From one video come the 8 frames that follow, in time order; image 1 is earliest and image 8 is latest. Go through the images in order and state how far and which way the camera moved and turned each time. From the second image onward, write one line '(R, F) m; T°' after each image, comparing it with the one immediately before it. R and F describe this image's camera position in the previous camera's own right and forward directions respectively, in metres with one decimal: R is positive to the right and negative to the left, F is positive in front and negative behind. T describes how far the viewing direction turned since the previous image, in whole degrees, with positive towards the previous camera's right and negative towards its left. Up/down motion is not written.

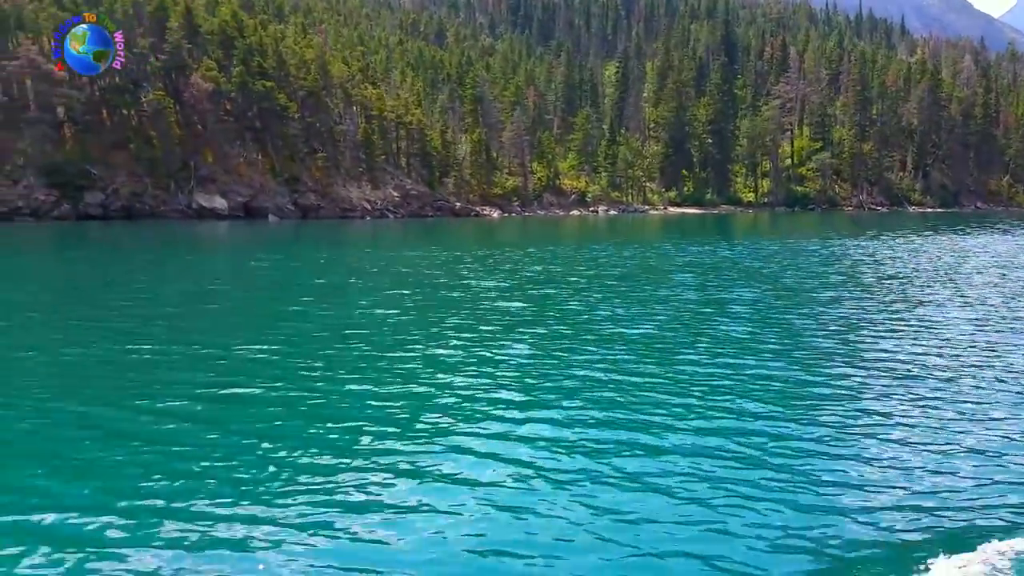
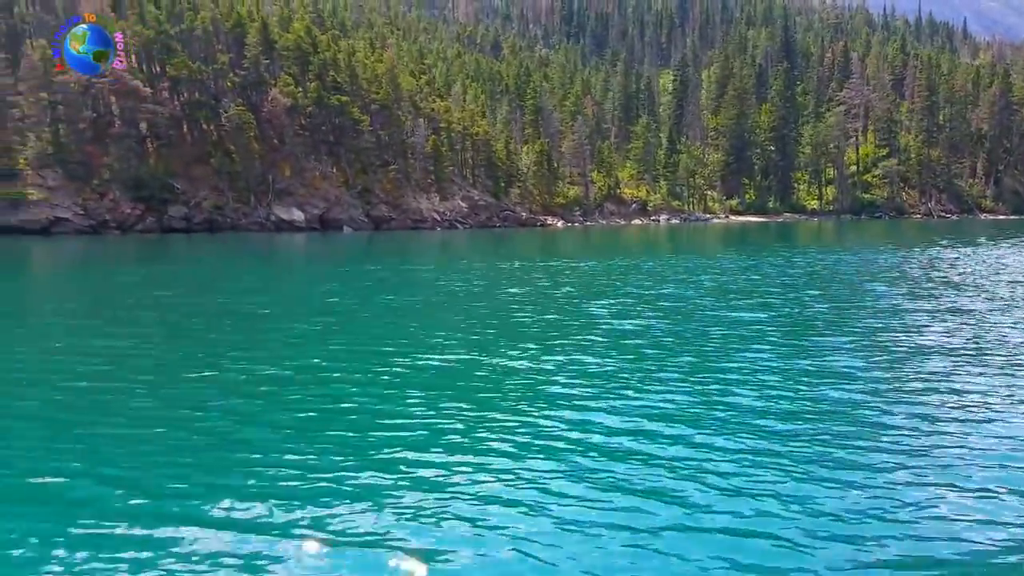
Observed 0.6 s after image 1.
(-2.8, -0.1) m; -3°
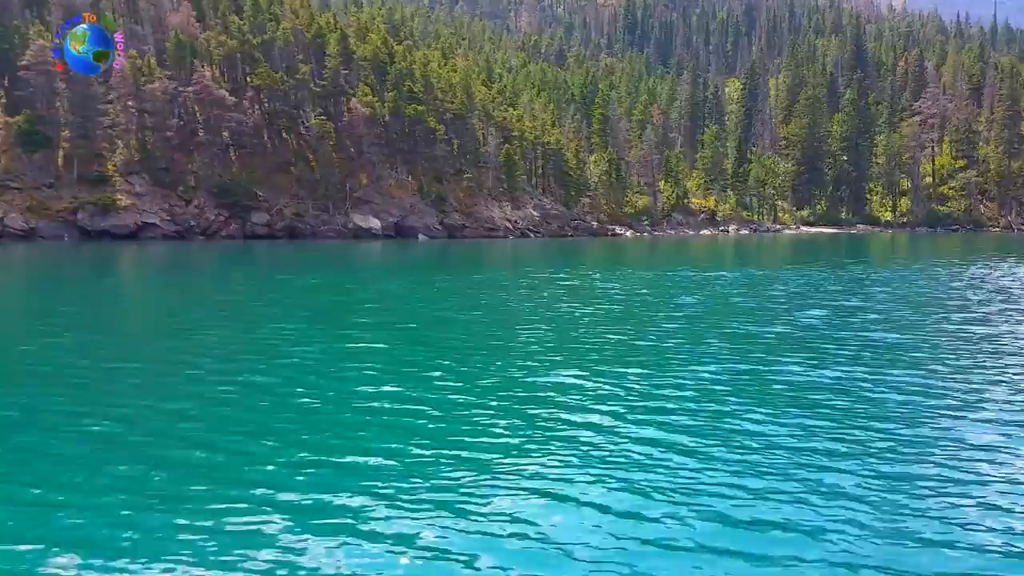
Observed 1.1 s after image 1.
(-2.3, +0.2) m; -3°
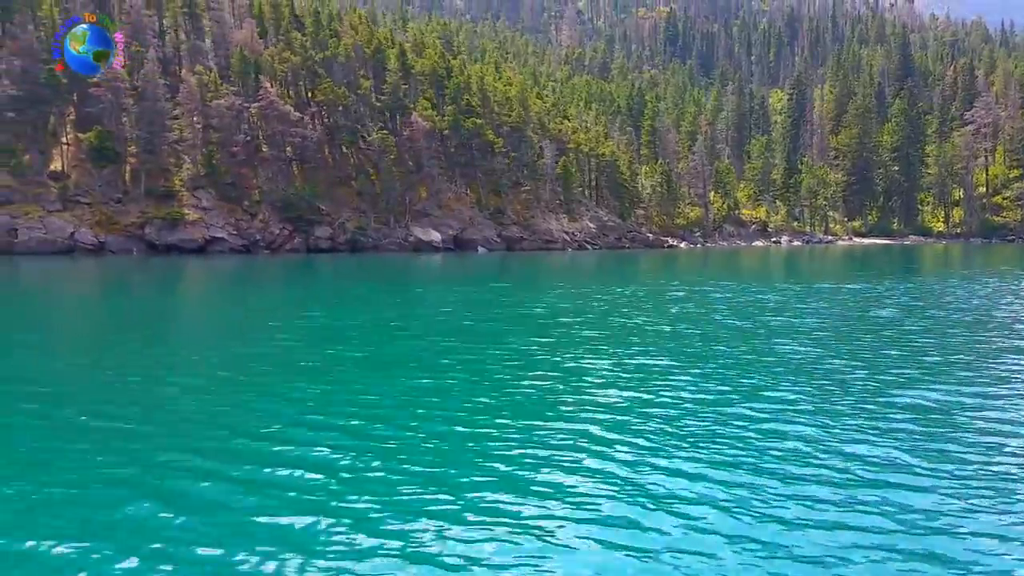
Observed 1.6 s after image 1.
(-3.1, +0.2) m; -2°
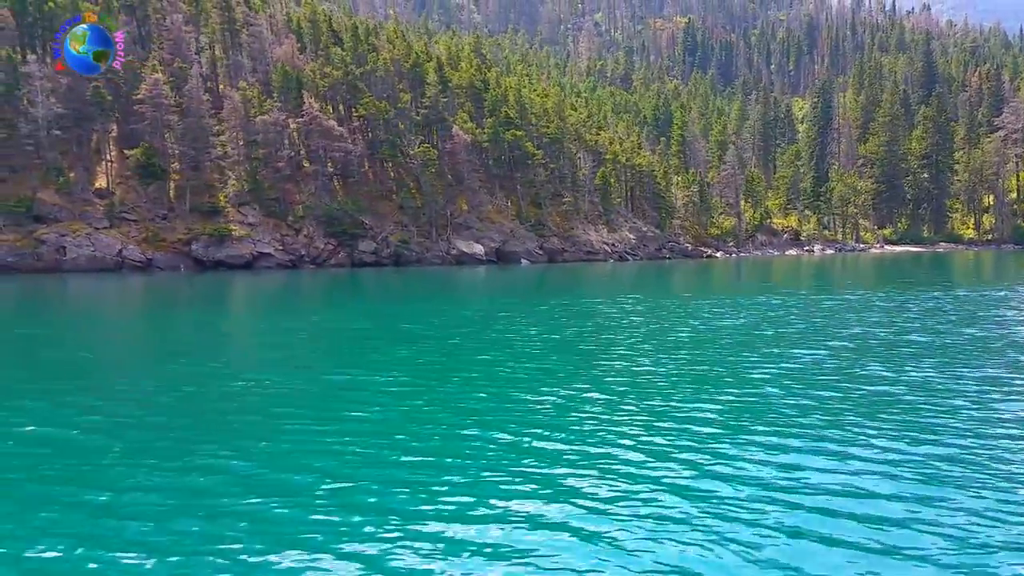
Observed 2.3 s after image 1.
(-3.4, +0.3) m; 0°
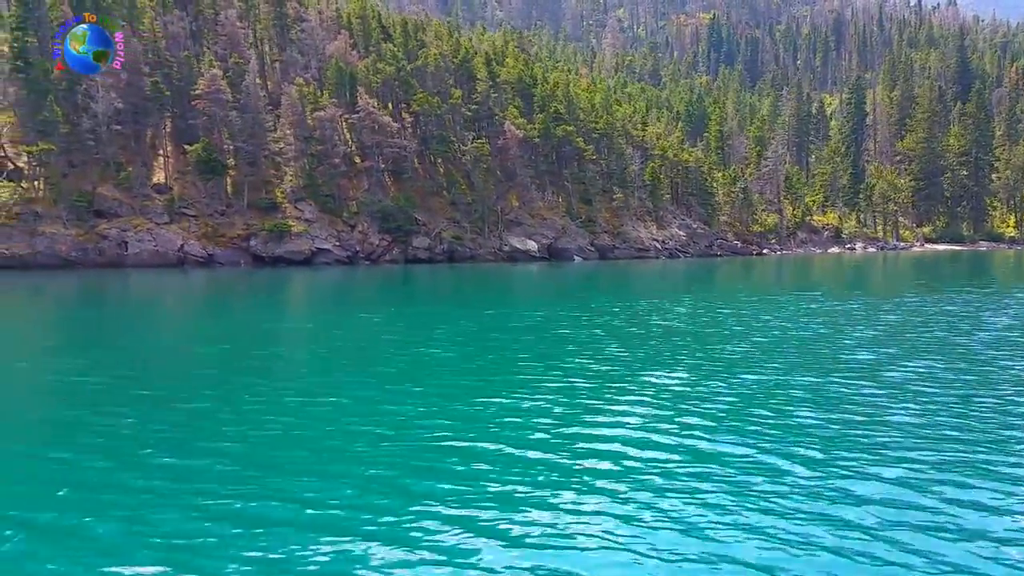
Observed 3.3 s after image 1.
(-4.2, +0.1) m; 0°
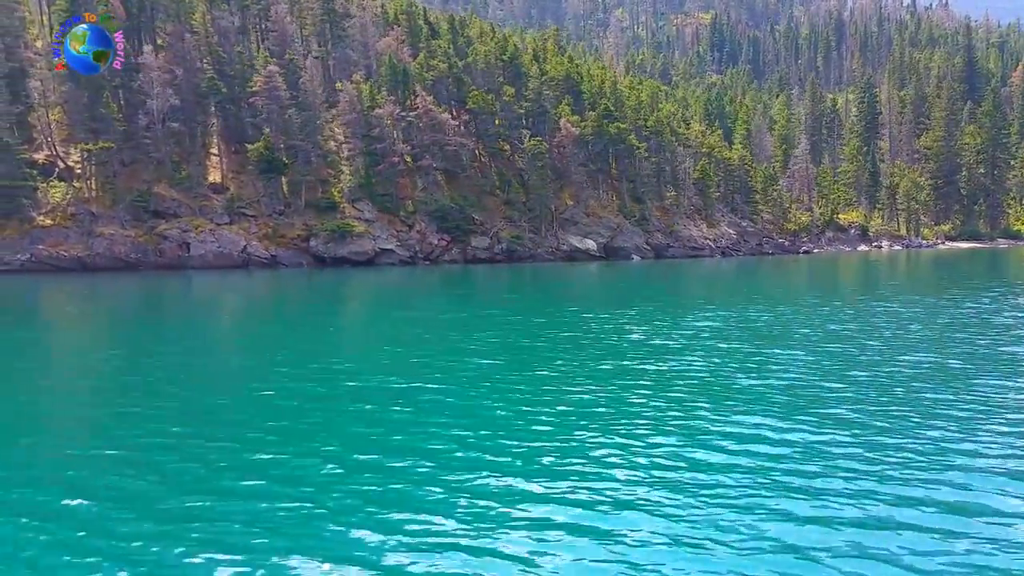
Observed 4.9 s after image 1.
(-7.4, +1.2) m; +2°
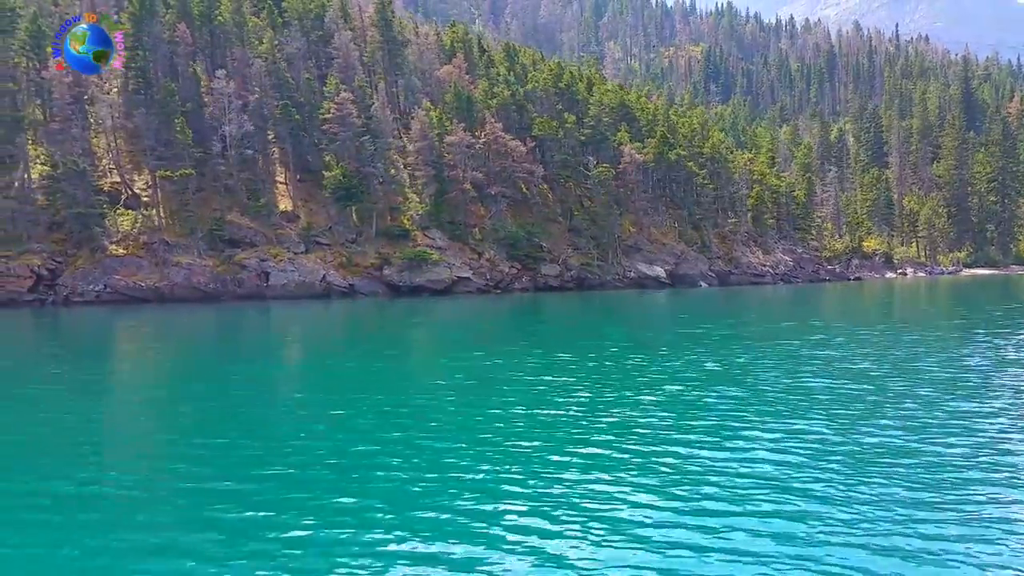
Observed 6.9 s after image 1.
(-8.8, +1.3) m; +2°
